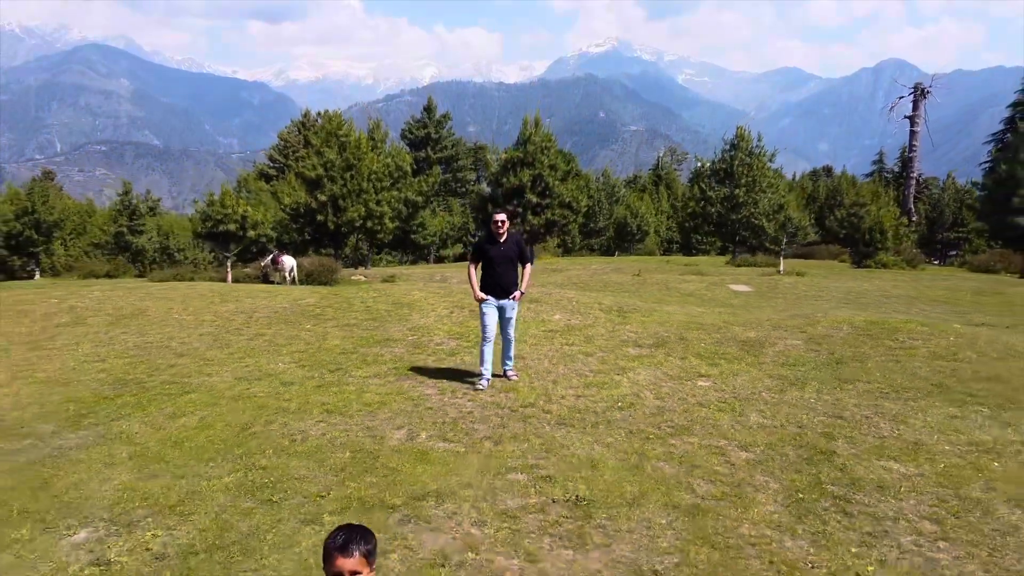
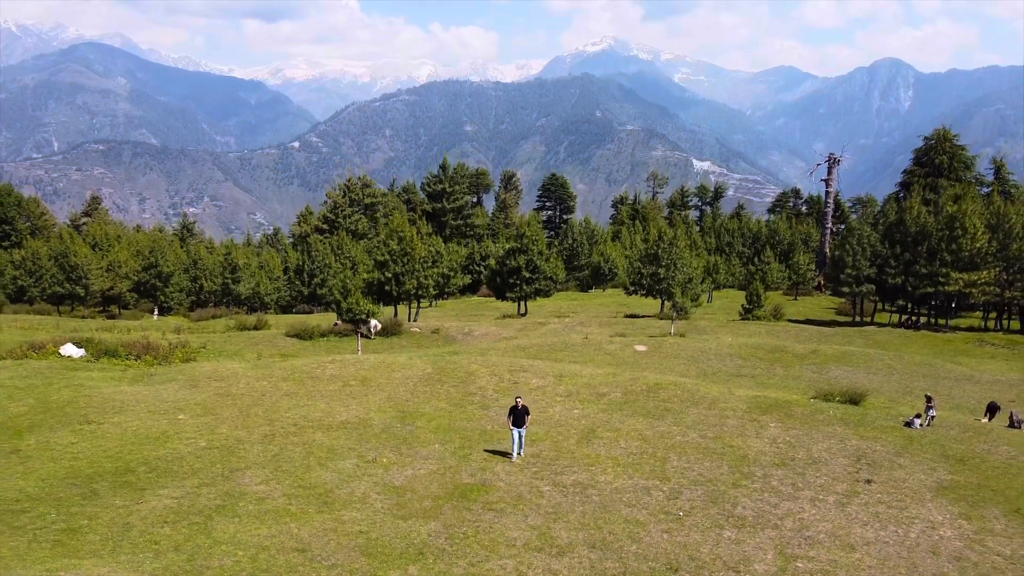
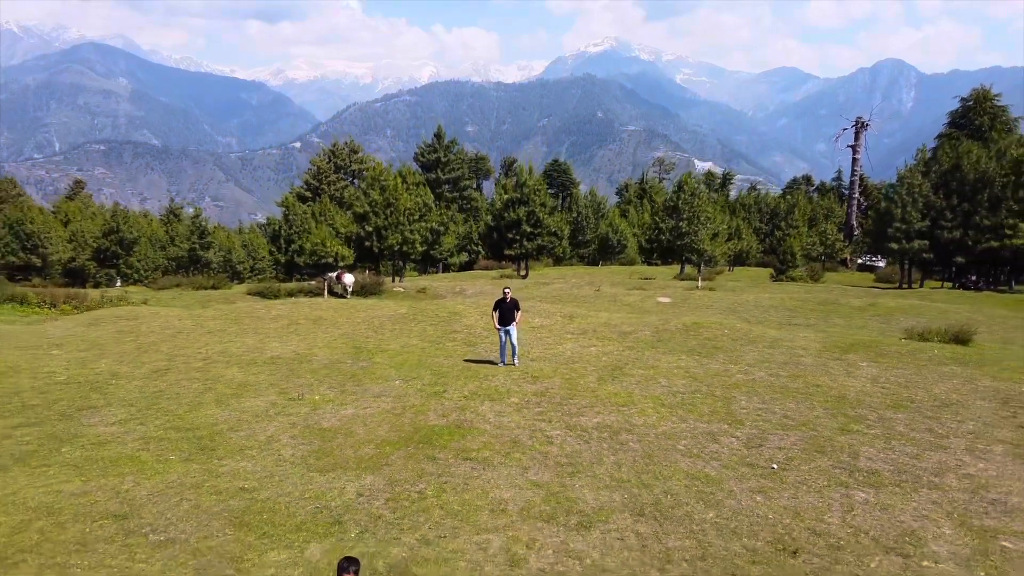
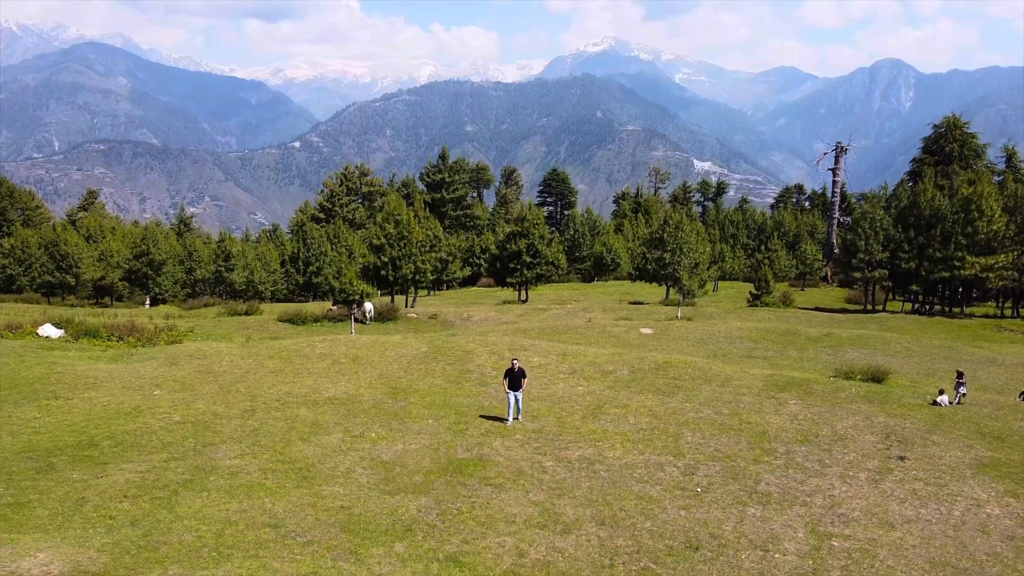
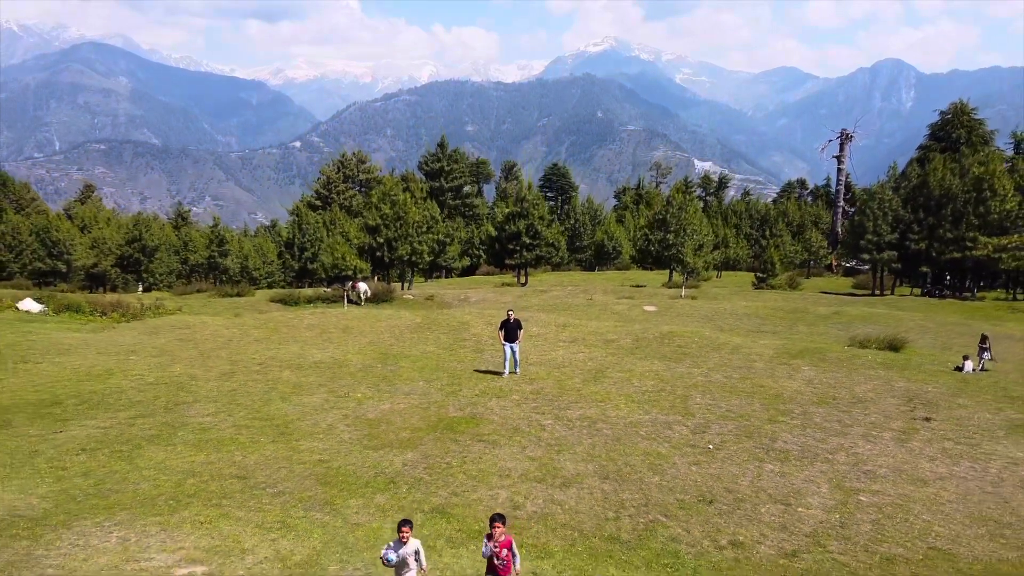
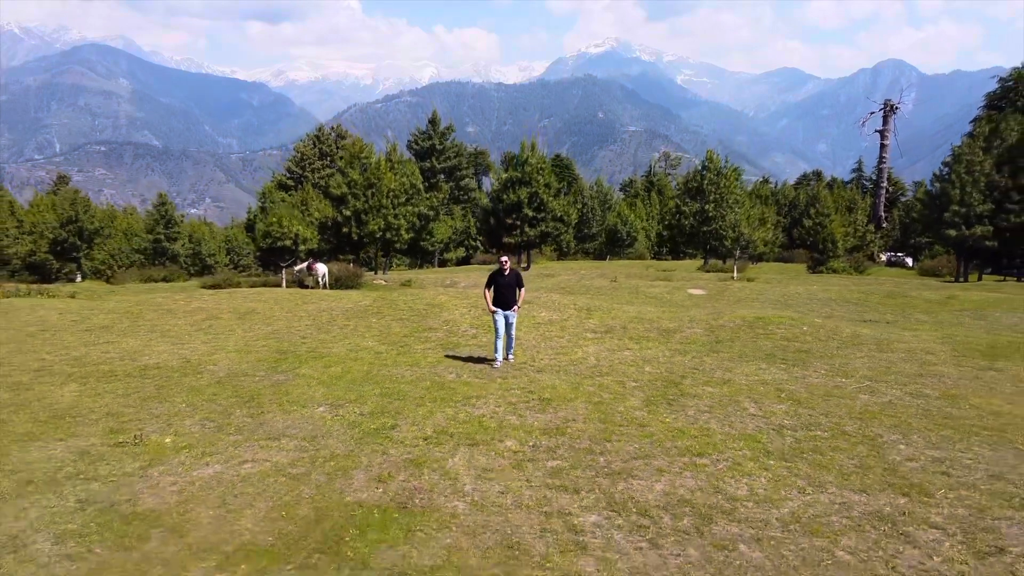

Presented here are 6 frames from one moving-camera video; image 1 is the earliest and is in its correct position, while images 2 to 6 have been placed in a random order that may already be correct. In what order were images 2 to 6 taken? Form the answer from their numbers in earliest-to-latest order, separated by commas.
6, 3, 5, 4, 2
